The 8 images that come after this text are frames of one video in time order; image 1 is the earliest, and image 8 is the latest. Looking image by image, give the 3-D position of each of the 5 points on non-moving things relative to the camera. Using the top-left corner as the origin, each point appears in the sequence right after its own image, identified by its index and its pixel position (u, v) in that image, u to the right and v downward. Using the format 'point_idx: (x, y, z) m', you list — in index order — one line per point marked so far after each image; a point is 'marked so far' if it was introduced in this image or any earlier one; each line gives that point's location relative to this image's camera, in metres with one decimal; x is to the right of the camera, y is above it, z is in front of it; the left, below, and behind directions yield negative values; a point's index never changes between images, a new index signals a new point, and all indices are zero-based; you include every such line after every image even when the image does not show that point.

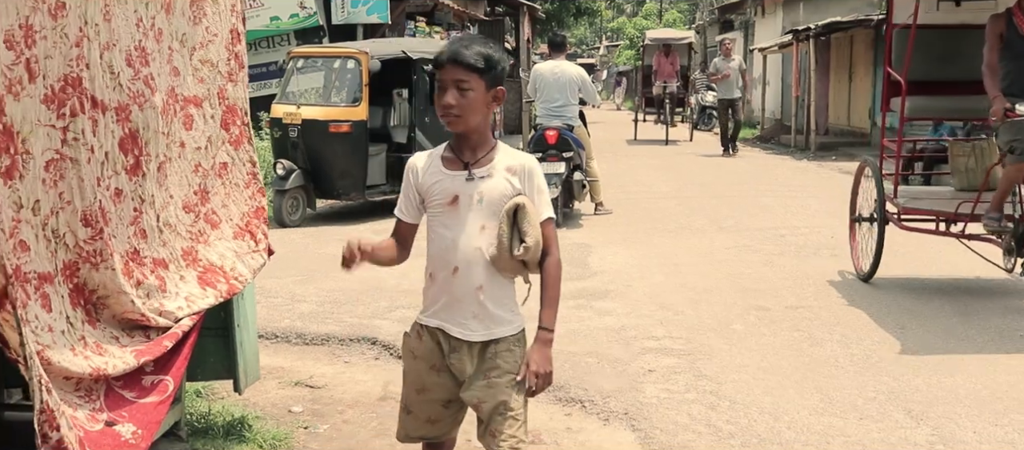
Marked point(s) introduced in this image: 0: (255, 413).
0: (-1.1, -0.8, +4.0) m
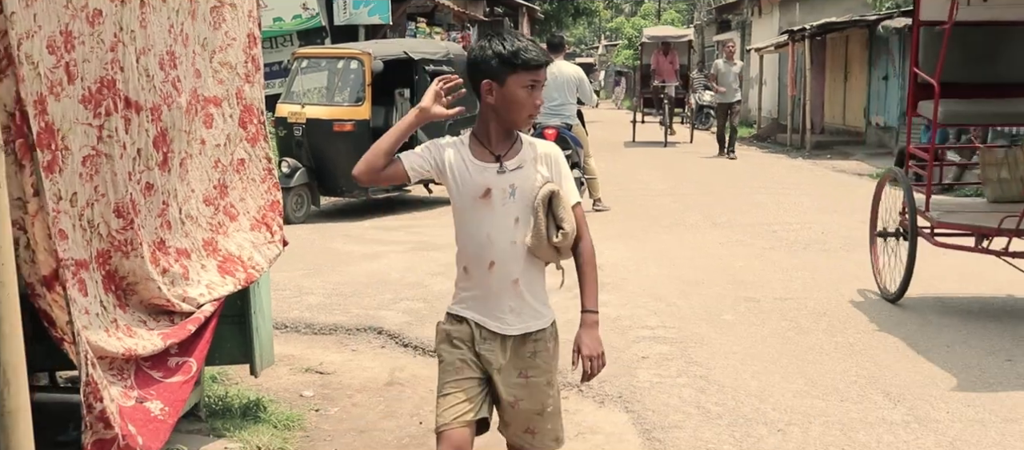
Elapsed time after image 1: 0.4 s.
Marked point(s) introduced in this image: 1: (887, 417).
0: (-1.1, -0.8, +4.2) m
1: (+1.5, -0.8, +3.8) m
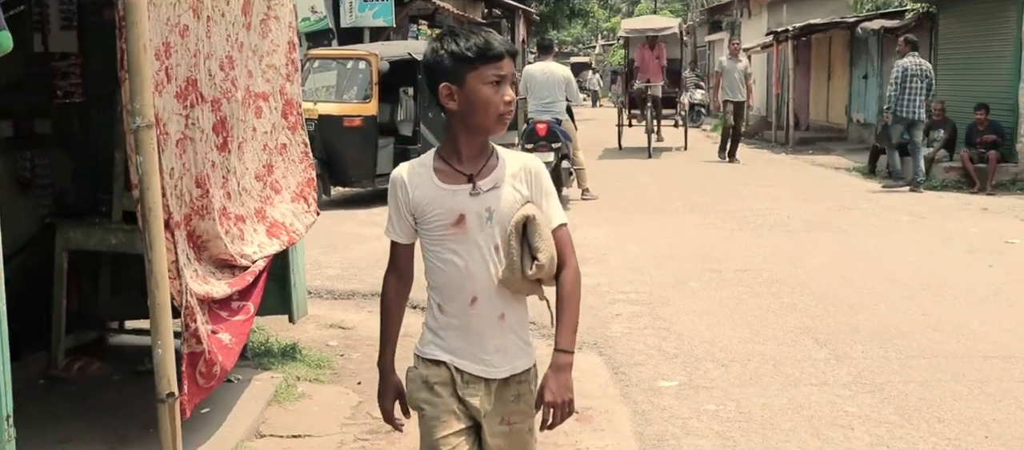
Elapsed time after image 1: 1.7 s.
0: (-1.1, -0.6, +5.0) m
1: (+1.5, -0.6, +4.6) m
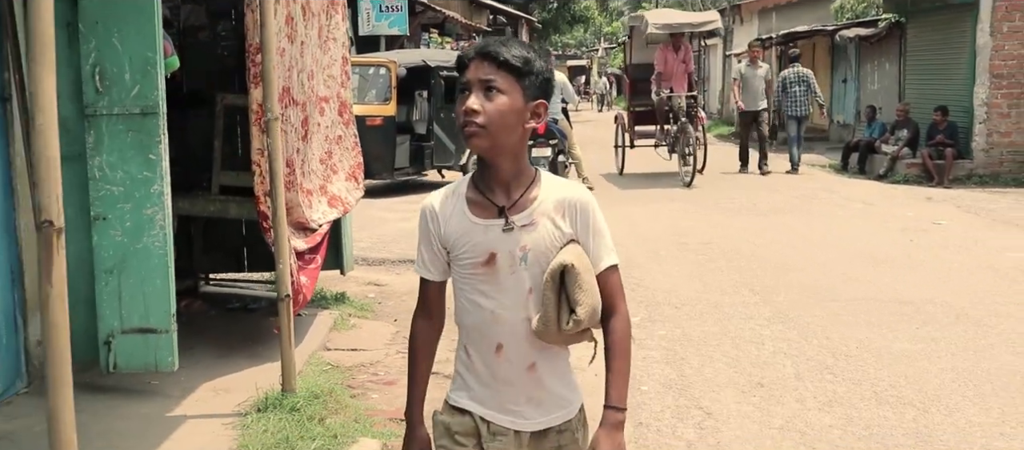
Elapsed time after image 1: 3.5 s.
0: (-1.1, -0.5, +6.4) m
1: (+1.5, -0.5, +5.9) m
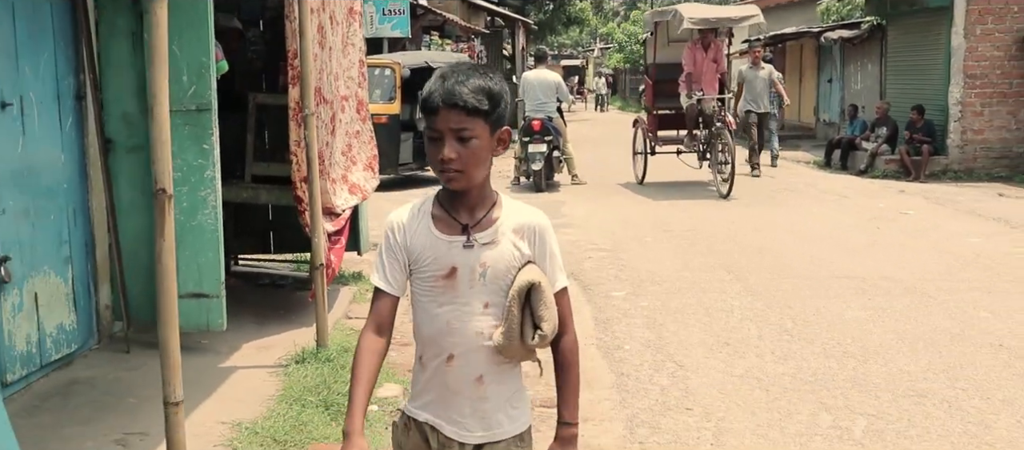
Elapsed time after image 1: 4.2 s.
0: (-1.1, -0.4, +7.0) m
1: (+1.5, -0.4, +6.7) m
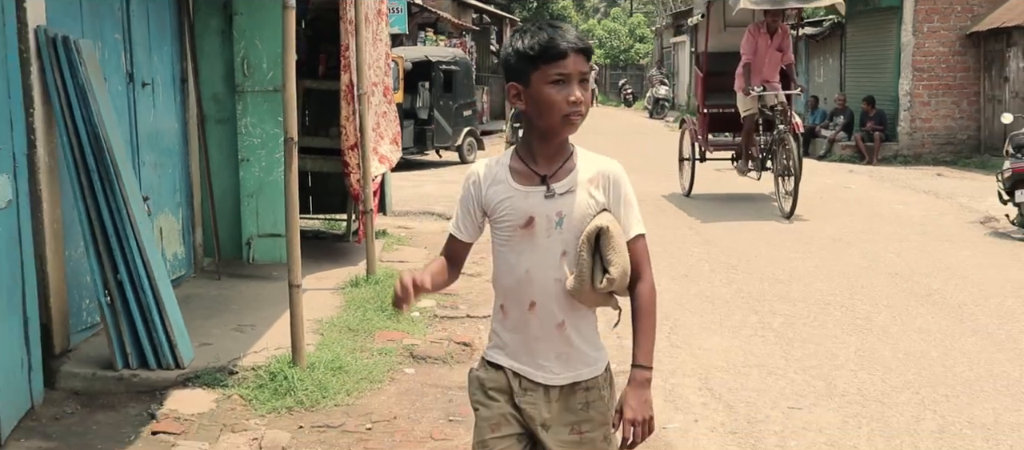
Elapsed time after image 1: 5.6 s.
0: (-1.1, -0.1, +8.4) m
1: (+1.5, -0.1, +8.1) m
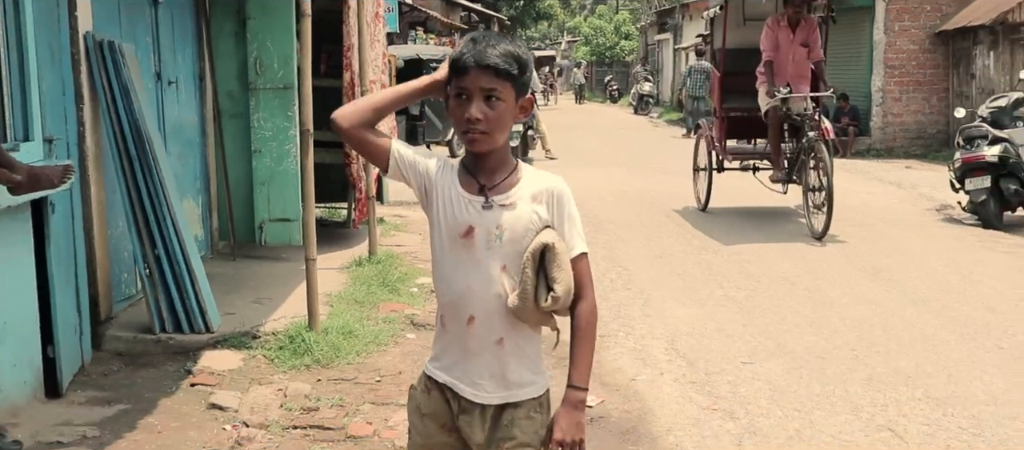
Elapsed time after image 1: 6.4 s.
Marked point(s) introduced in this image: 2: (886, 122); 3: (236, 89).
0: (-1.2, +0.1, +9.0) m
1: (+1.4, +0.1, +8.7) m
2: (+6.7, +1.8, +16.8) m
3: (-2.0, +1.0, +6.7) m
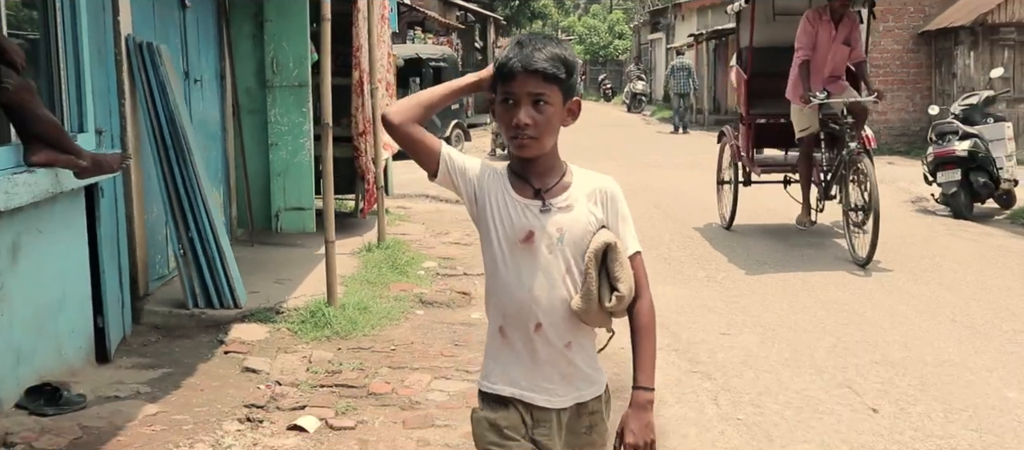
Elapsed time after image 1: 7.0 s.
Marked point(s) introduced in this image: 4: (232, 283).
0: (-1.3, +0.1, +9.5) m
1: (+1.3, +0.1, +9.2) m
2: (+6.6, +1.9, +17.4) m
3: (-2.0, +1.1, +7.2) m
4: (-1.6, -0.3, +5.5) m
